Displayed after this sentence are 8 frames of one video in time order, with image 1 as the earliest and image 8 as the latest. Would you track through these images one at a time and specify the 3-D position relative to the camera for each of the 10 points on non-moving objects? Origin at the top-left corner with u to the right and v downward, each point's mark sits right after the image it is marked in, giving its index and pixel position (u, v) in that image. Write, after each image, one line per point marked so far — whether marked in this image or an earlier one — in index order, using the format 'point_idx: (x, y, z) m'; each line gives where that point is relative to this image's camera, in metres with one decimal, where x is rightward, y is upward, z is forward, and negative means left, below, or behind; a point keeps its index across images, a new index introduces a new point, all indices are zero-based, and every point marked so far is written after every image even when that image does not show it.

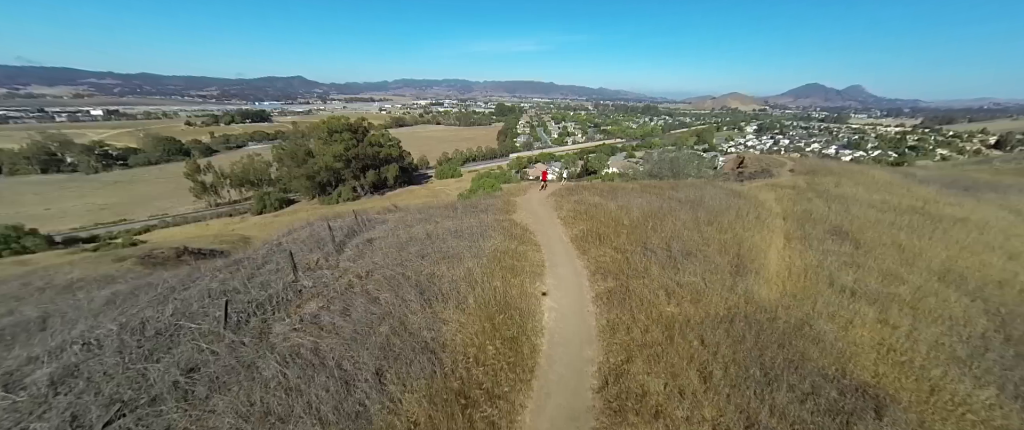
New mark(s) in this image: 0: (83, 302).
0: (-19.8, -4.0, +13.7) m
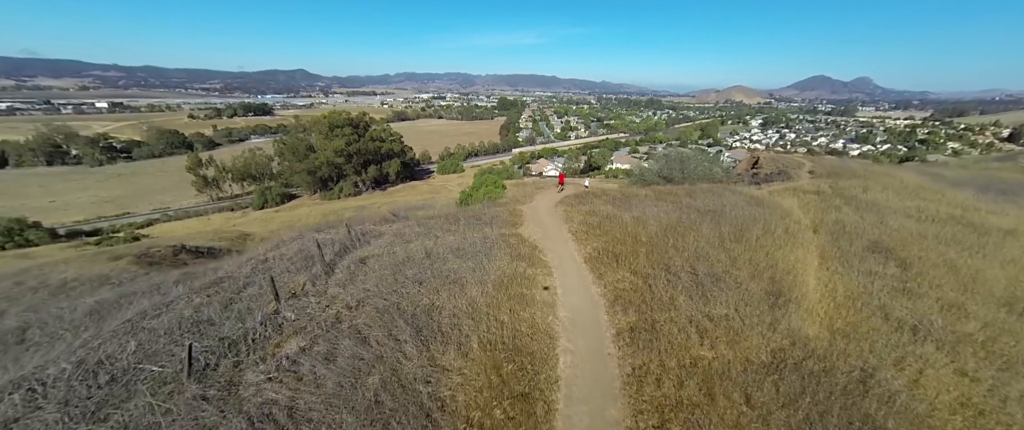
0: (-19.6, -4.3, +13.1) m
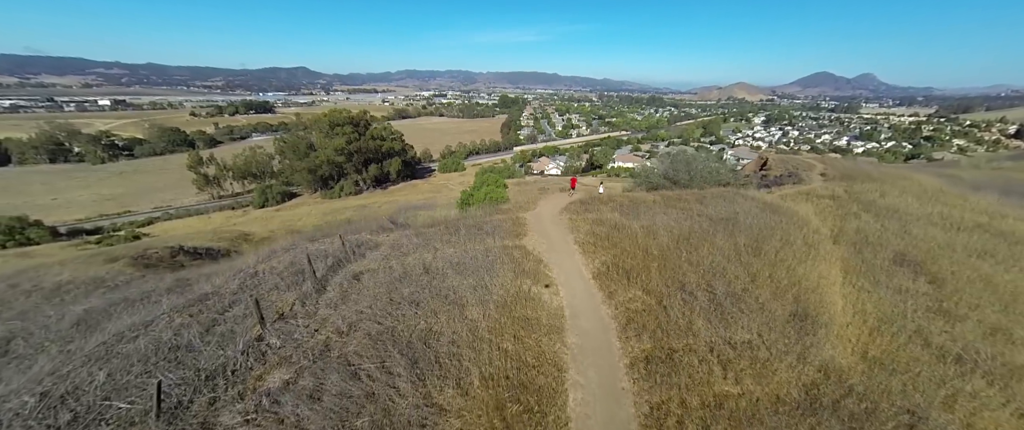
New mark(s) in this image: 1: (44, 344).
0: (-19.5, -4.5, +12.8) m
1: (-17.4, -4.8, +11.3) m
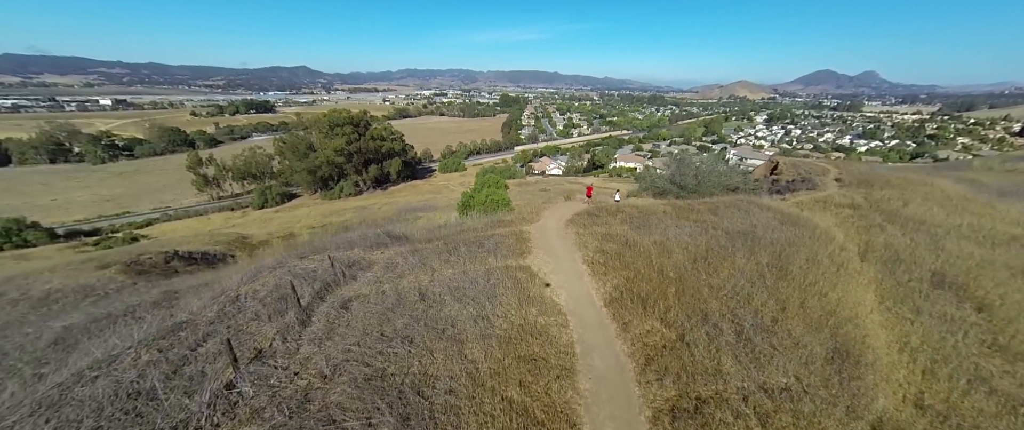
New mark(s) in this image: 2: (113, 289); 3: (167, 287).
0: (-19.4, -5.0, +12.2) m
1: (-17.3, -5.2, +10.7) m
2: (-26.2, -4.9, +19.9) m
3: (-21.5, -4.5, +18.7) m
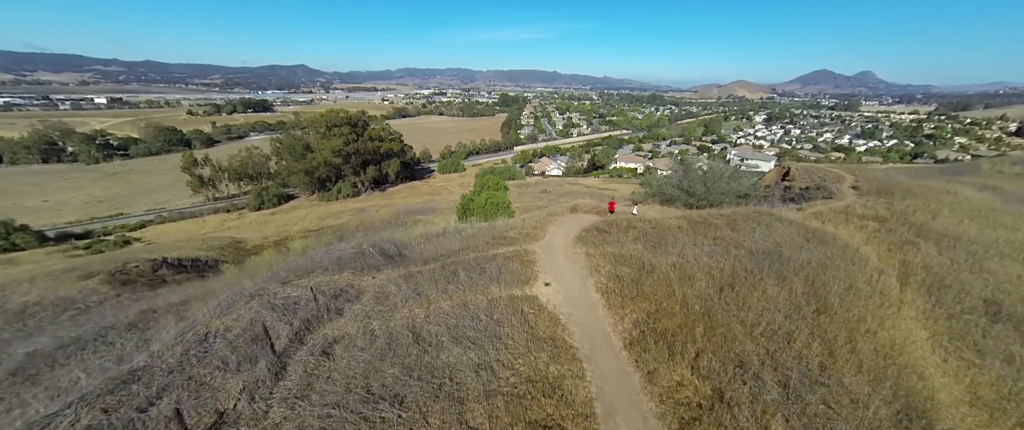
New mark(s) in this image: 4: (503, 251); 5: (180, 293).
0: (-19.2, -5.6, +11.3) m
1: (-17.2, -5.8, +9.8) m
2: (-26.1, -5.5, +18.9) m
3: (-21.5, -5.1, +17.8) m
4: (-0.6, -2.0, +19.7) m
5: (-20.6, -4.8, +18.8) m
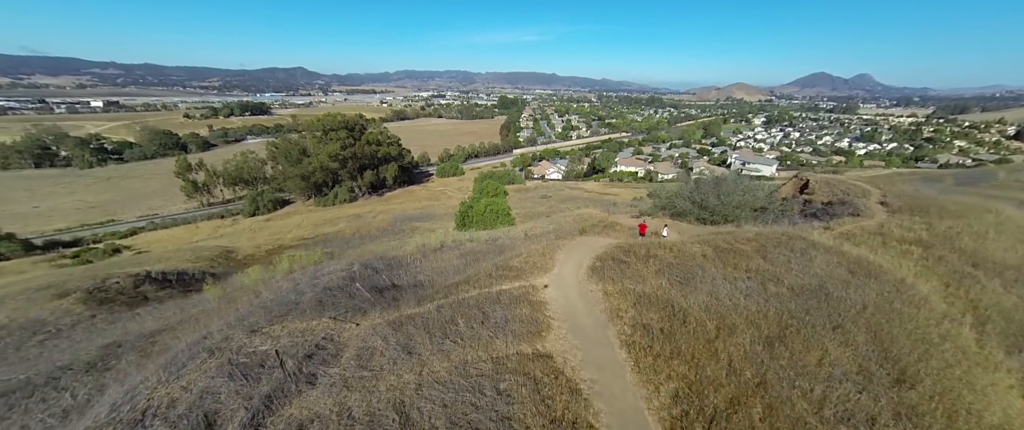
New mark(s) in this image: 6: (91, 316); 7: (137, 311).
0: (-19.1, -6.5, +10.0) m
1: (-17.0, -6.7, +8.5) m
2: (-26.0, -6.4, +17.6) m
3: (-21.3, -6.0, +16.5) m
4: (-0.4, -2.9, +18.5) m
5: (-20.5, -5.7, +17.6) m
6: (-26.4, -6.3, +19.0) m
7: (-24.3, -6.2, +19.6) m
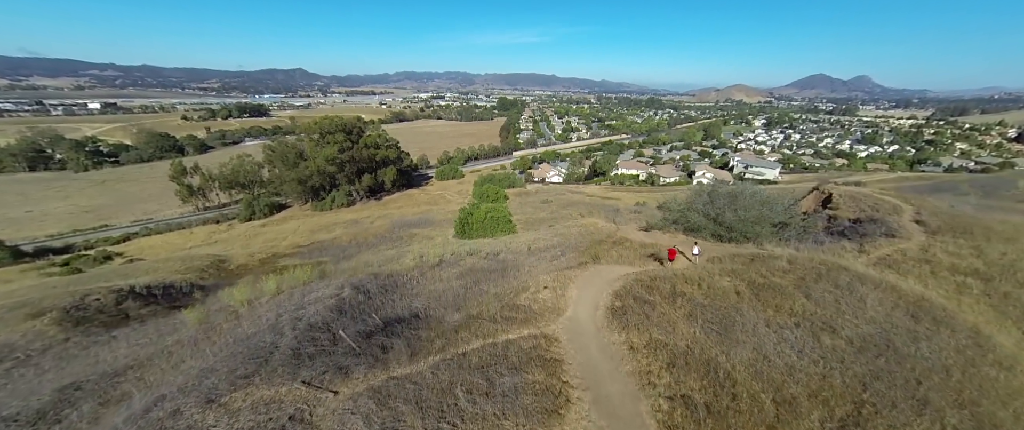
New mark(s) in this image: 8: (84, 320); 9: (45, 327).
0: (-18.9, -7.4, +8.7) m
1: (-16.8, -7.6, +7.3) m
2: (-25.8, -7.3, +16.3) m
3: (-21.1, -7.0, +15.3) m
4: (-0.2, -3.8, +17.3) m
5: (-20.3, -6.7, +16.3) m
6: (-26.2, -7.2, +17.7) m
7: (-24.2, -7.1, +18.3) m
8: (-28.2, -7.0, +19.9) m
9: (-29.1, -7.0, +18.9) m
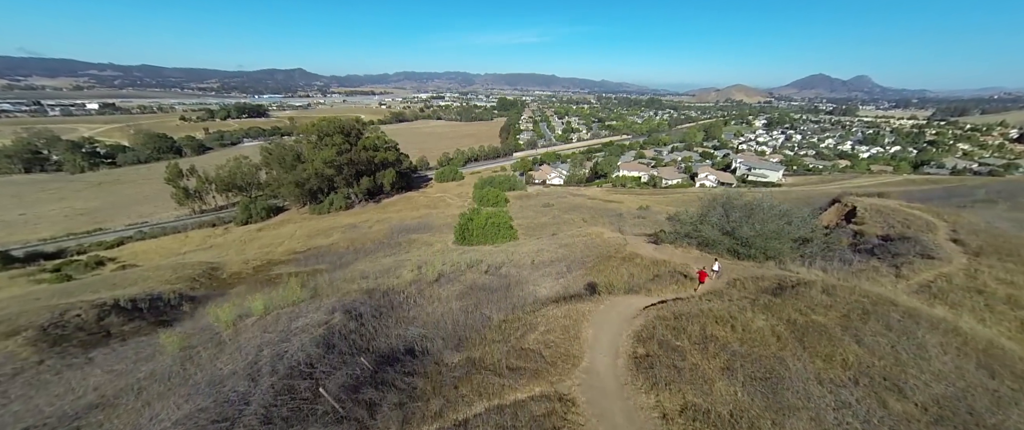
0: (-18.7, -8.2, +7.6) m
1: (-16.6, -8.4, +6.2) m
2: (-25.6, -8.1, +15.3) m
3: (-20.9, -7.8, +14.2) m
4: (0.0, -4.6, +16.2) m
5: (-20.1, -7.5, +15.2) m
6: (-26.0, -8.0, +16.6) m
7: (-24.0, -7.9, +17.3) m
8: (-28.0, -7.8, +18.8) m
9: (-29.0, -7.8, +17.8) m
